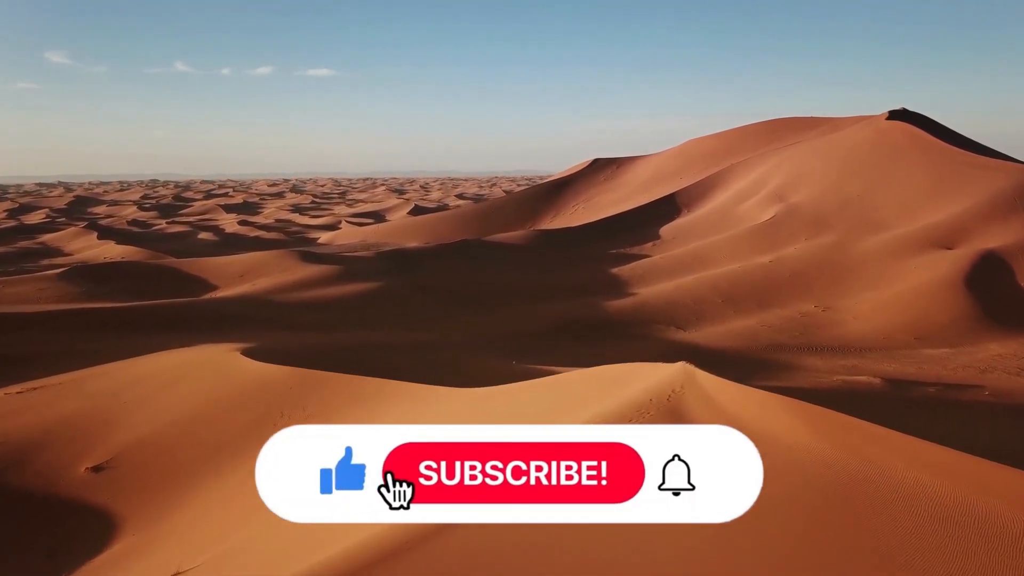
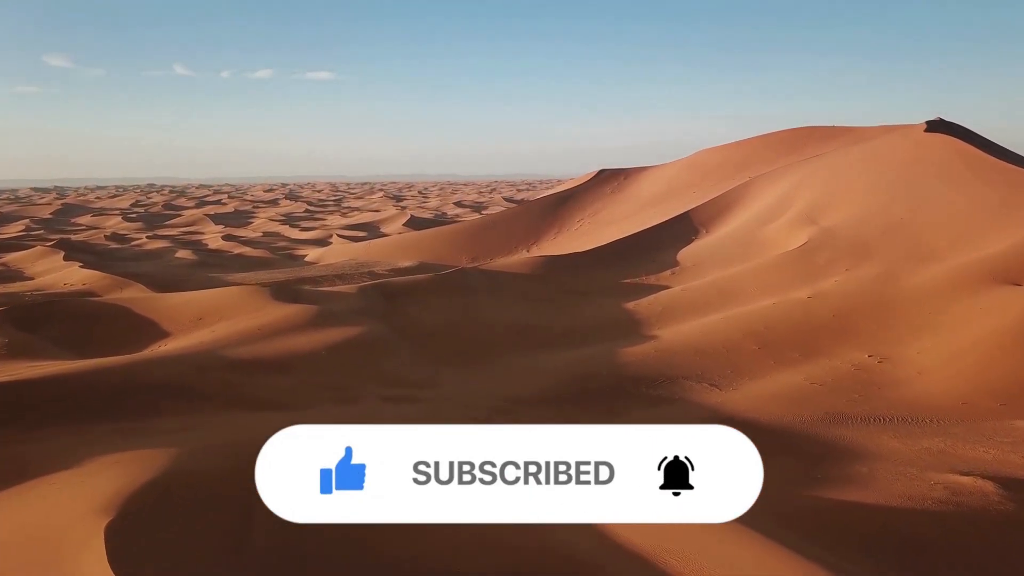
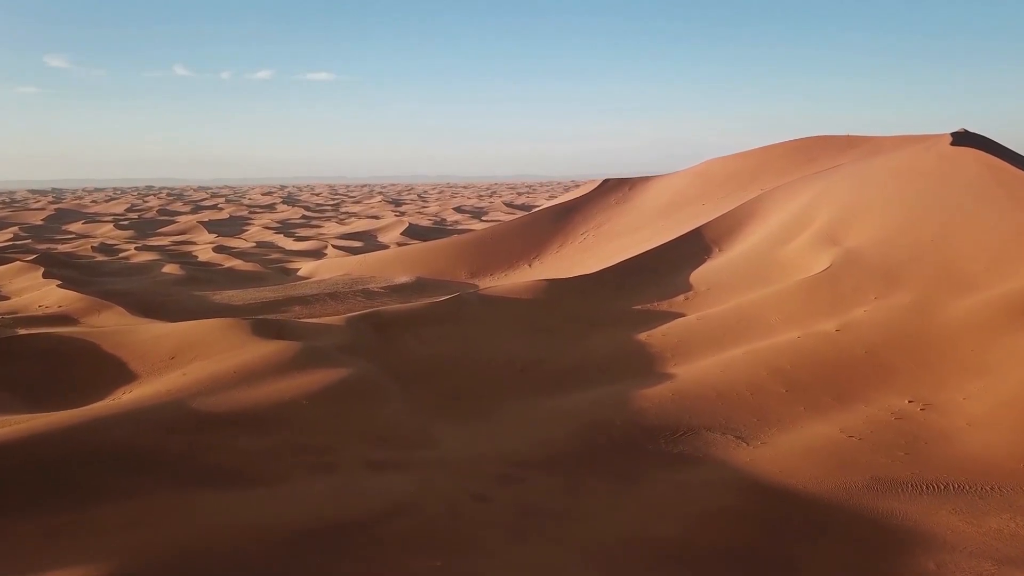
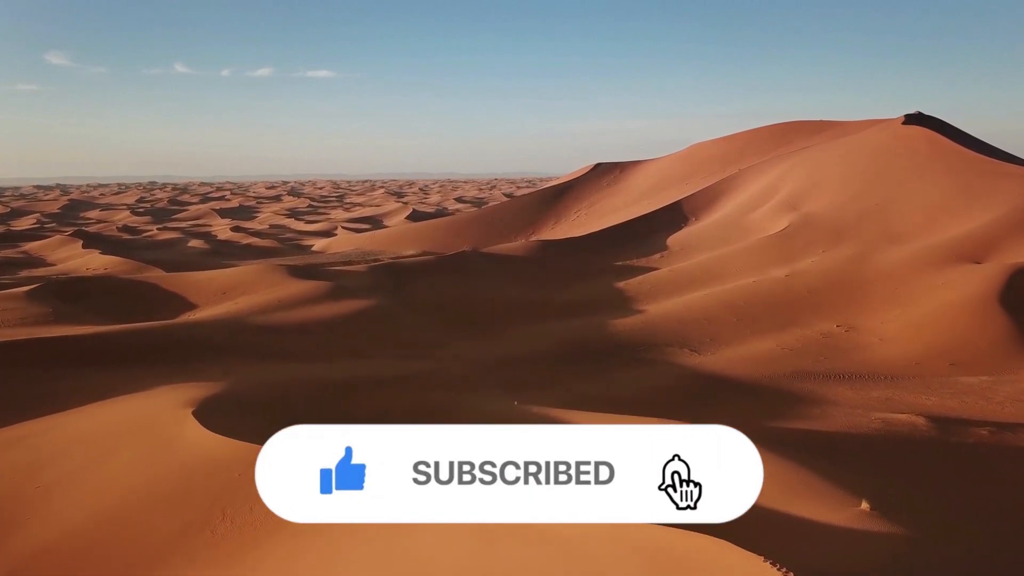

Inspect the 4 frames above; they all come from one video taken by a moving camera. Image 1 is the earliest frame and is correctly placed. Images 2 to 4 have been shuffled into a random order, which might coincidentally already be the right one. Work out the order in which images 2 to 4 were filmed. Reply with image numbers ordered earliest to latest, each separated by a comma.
4, 2, 3
